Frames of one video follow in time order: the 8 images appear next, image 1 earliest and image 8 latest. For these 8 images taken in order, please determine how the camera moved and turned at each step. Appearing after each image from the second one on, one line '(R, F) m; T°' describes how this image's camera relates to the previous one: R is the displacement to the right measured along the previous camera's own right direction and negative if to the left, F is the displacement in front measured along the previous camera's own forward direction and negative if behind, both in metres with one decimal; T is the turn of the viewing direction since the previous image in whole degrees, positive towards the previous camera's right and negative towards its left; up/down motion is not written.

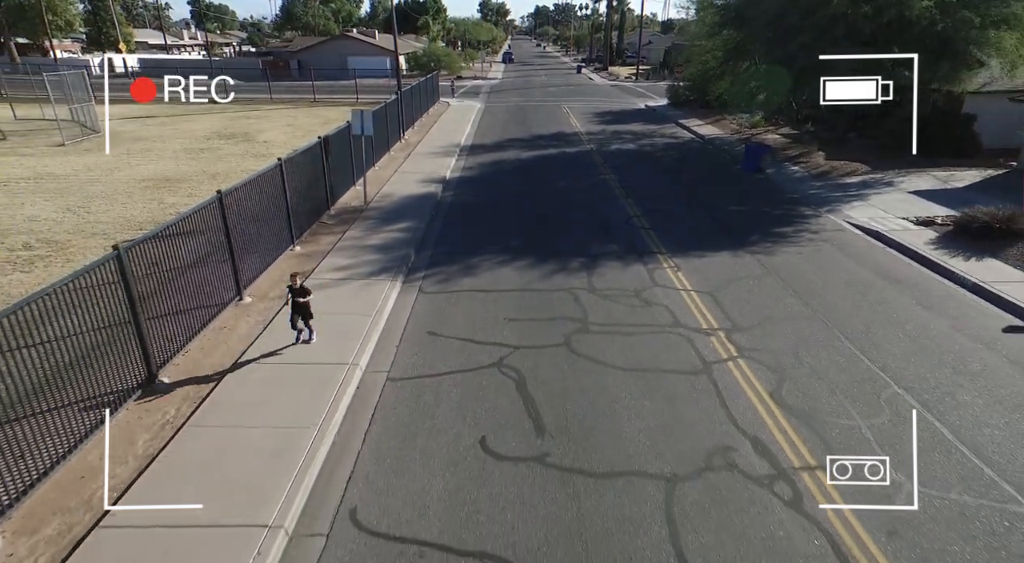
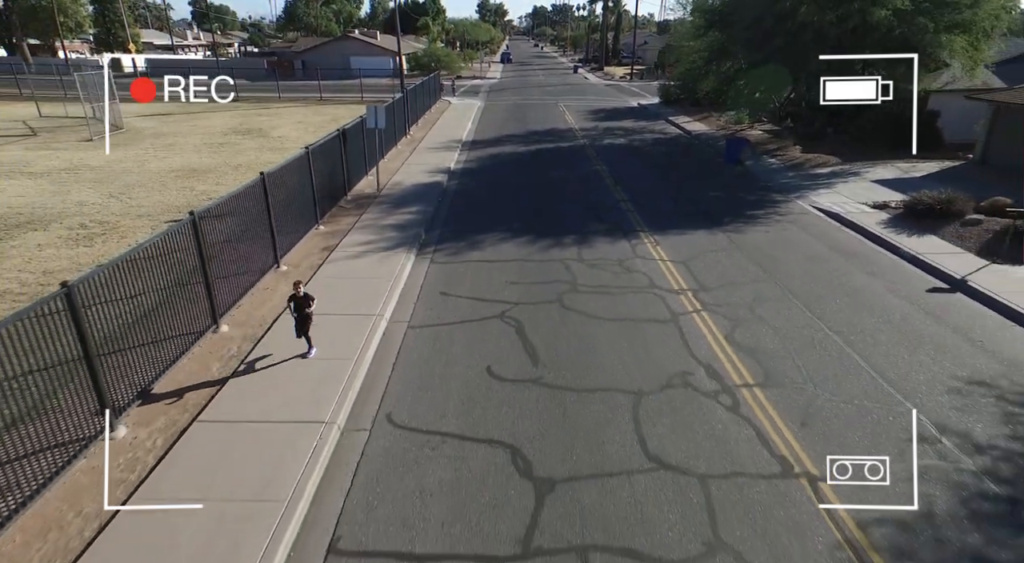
(0.0, -1.6) m; 0°
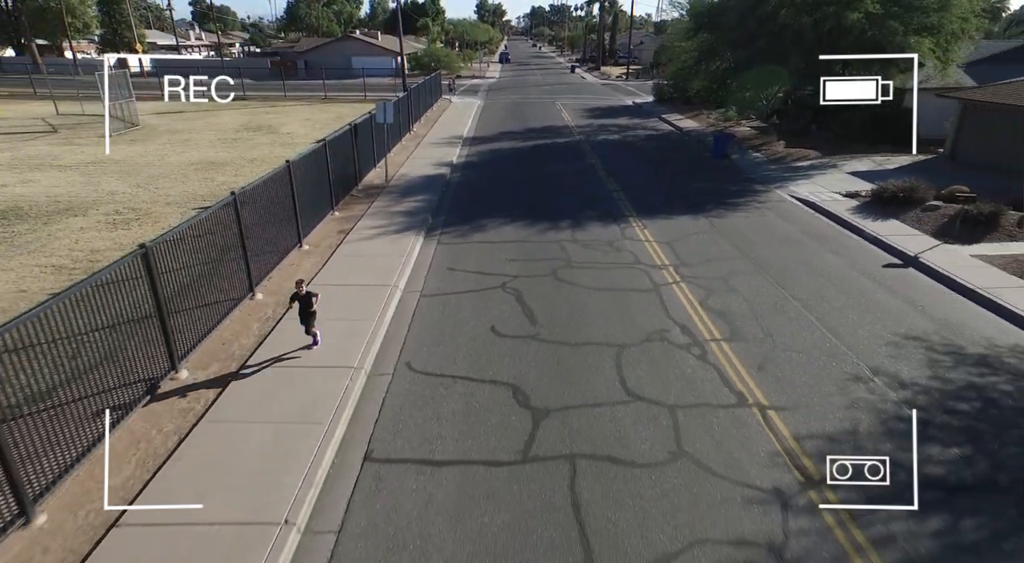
(0.0, -1.2) m; 0°
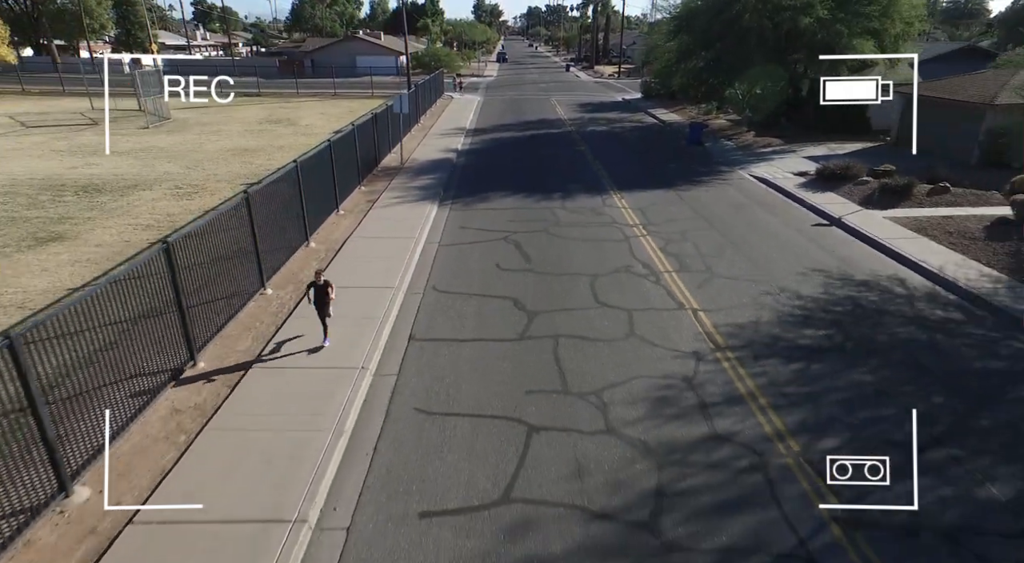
(-0.1, -2.8) m; 0°
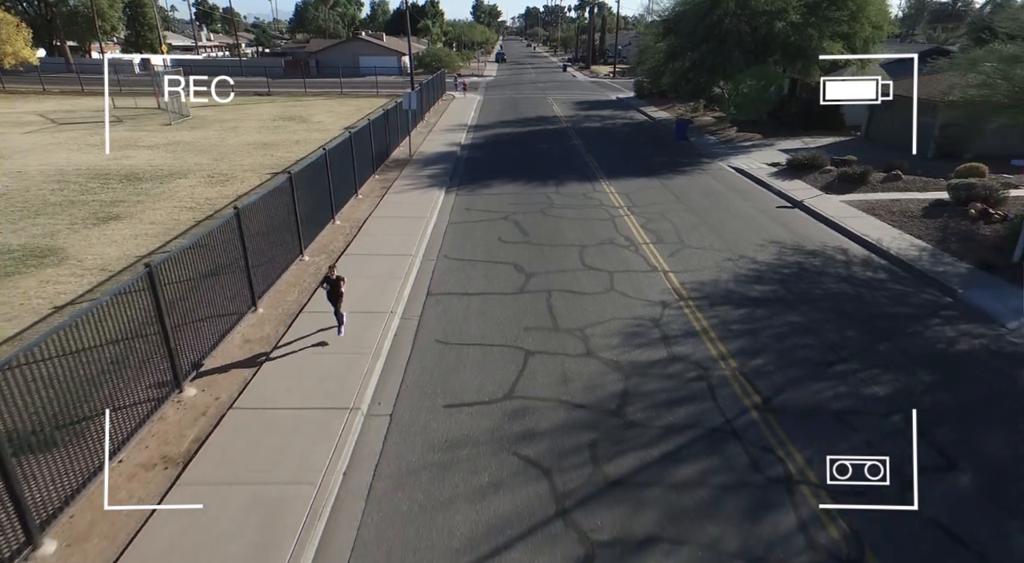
(0.0, -1.9) m; 0°
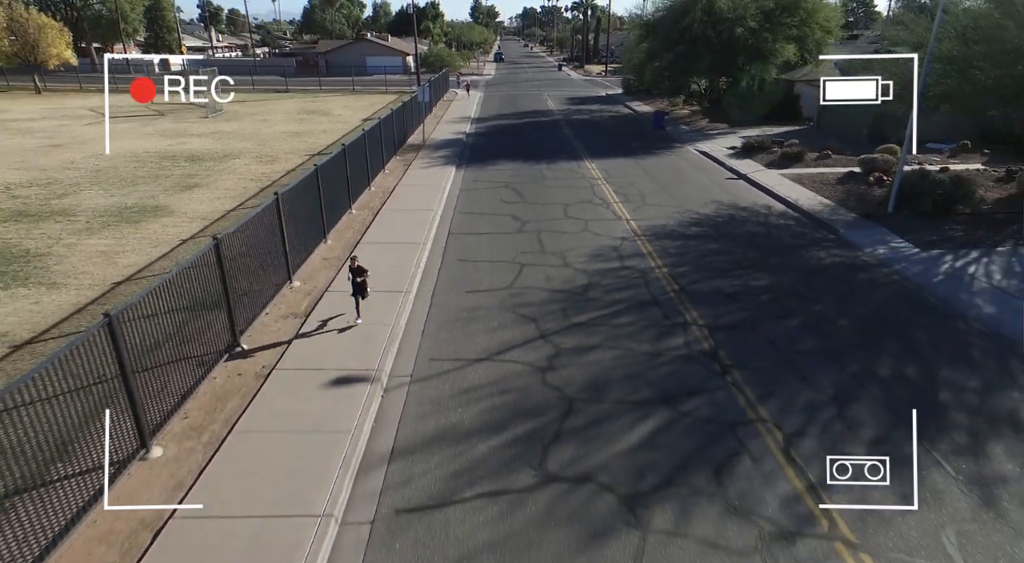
(0.0, -3.9) m; 0°
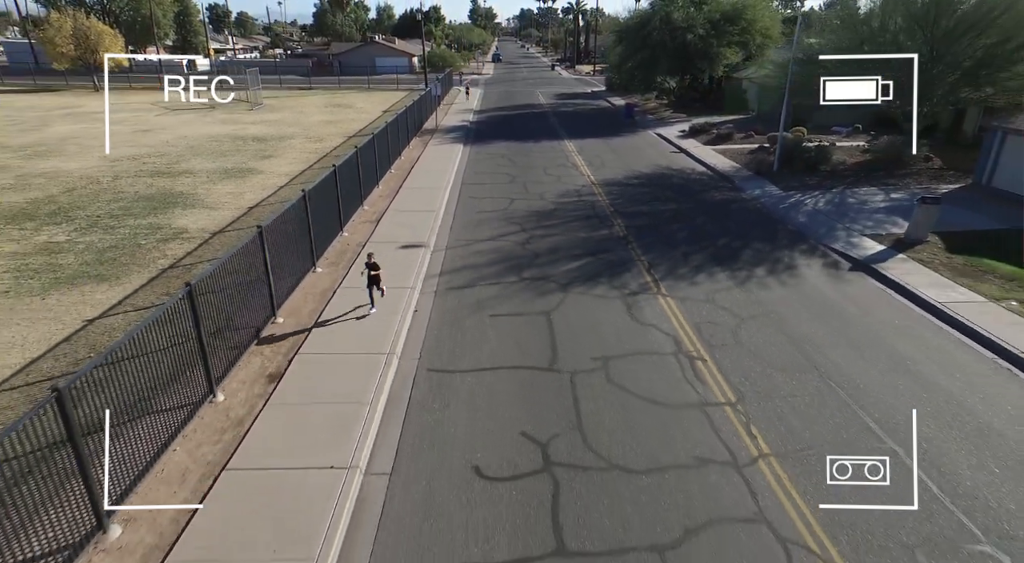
(+0.1, -6.3) m; 0°
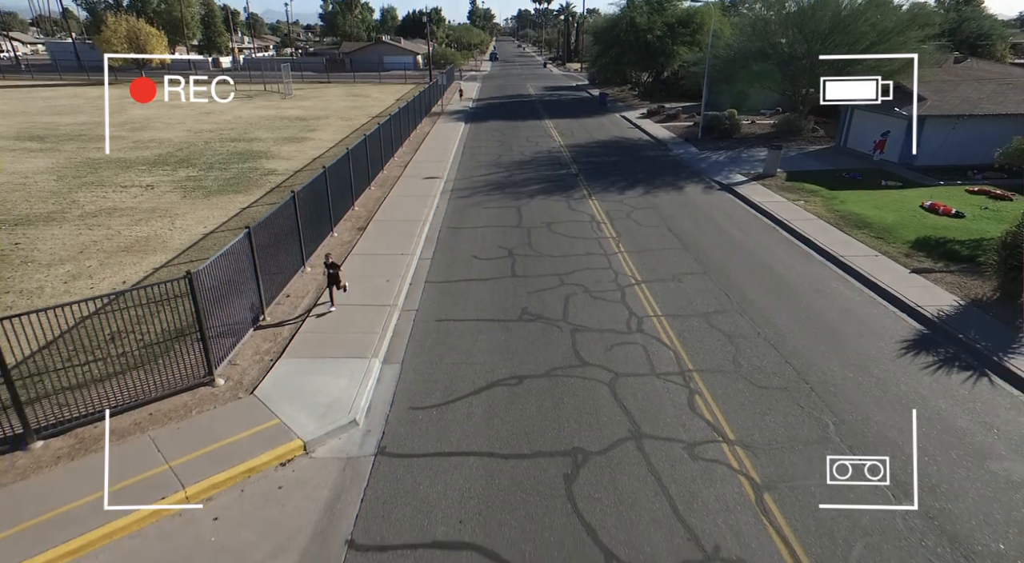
(+0.4, -7.2) m; 0°
